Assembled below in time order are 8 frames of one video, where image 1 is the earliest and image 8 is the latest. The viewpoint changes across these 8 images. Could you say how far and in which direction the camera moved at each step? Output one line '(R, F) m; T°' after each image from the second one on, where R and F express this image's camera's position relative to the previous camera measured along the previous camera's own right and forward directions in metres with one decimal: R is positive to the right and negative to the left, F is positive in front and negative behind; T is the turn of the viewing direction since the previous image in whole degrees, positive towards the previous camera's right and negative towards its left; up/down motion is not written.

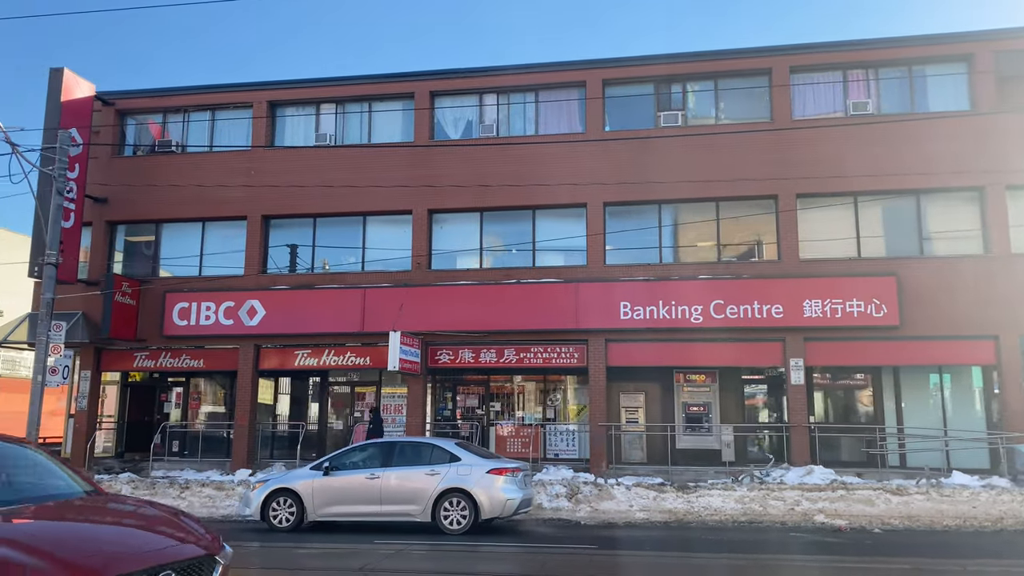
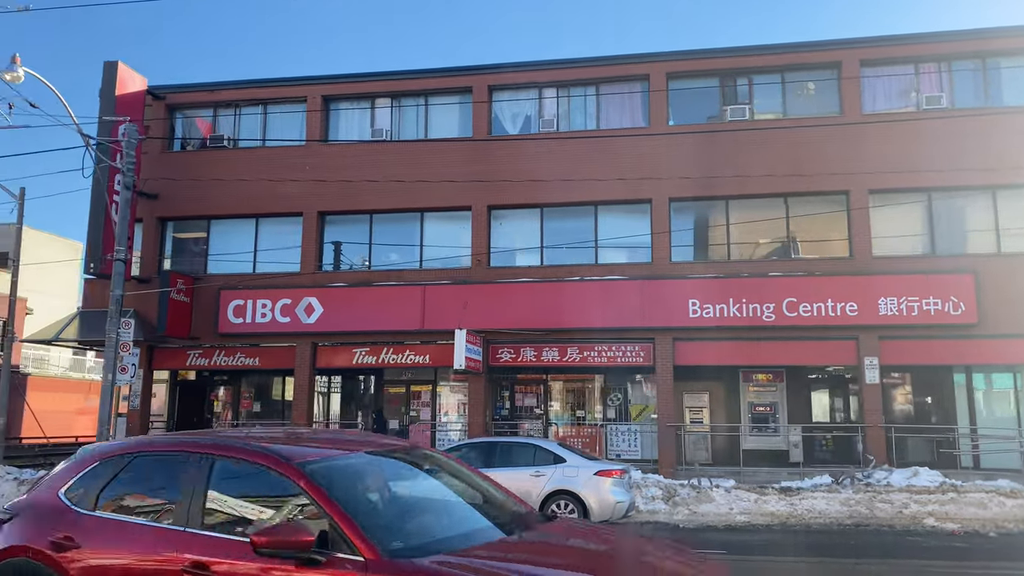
(-1.4, +0.4) m; 0°
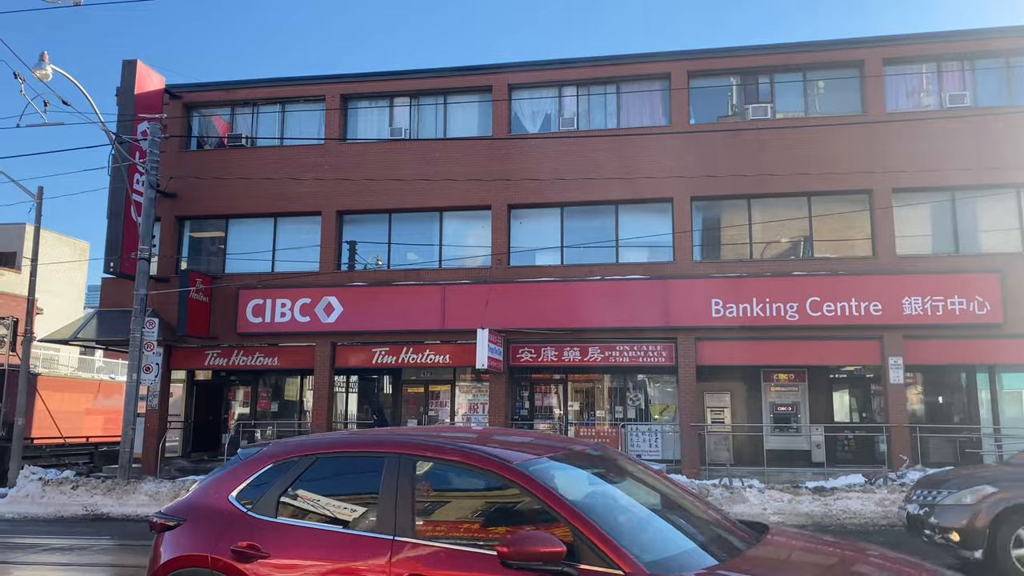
(-0.5, +0.1) m; 0°
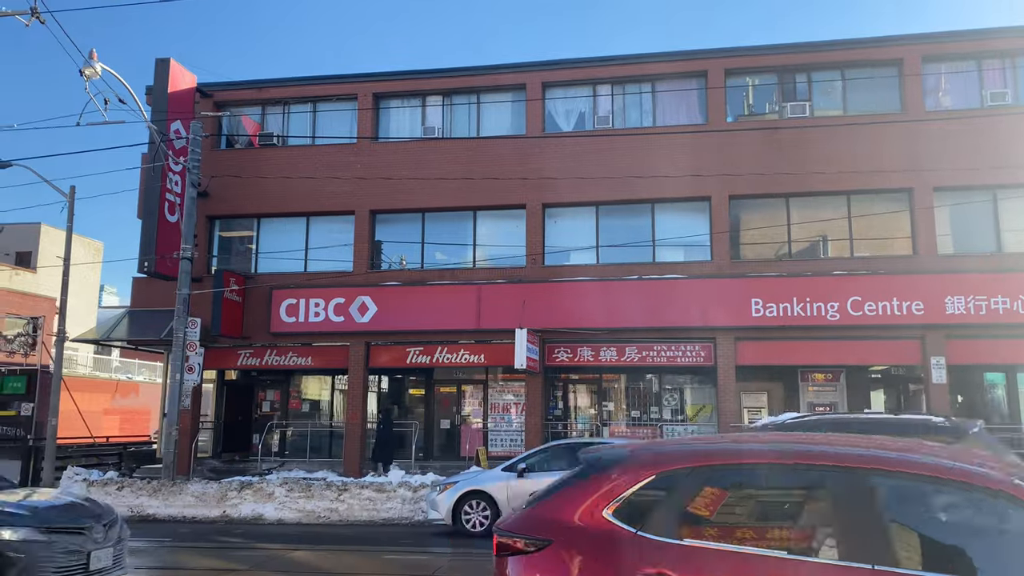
(-0.8, +0.1) m; 0°
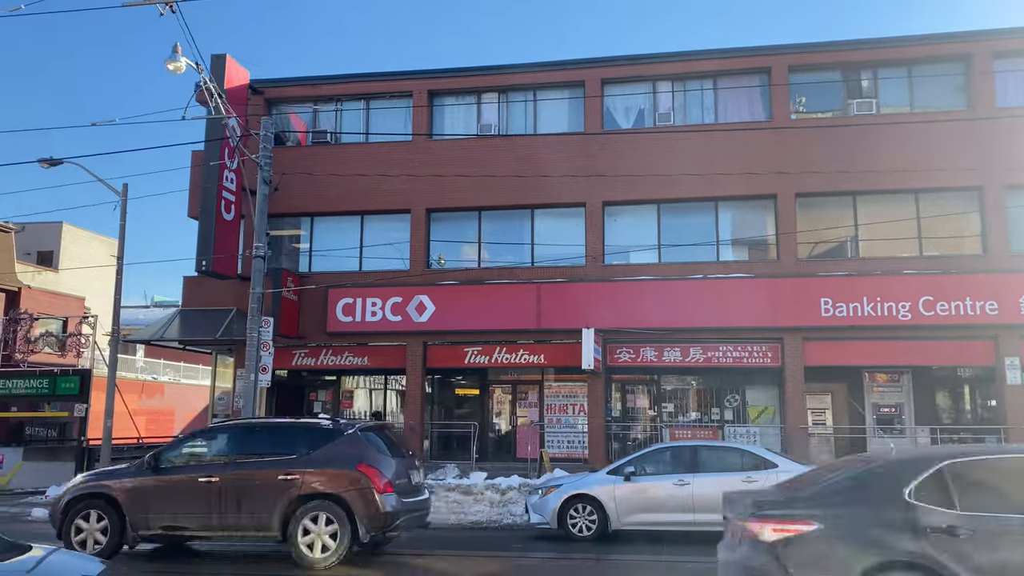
(-1.4, +0.3) m; 0°
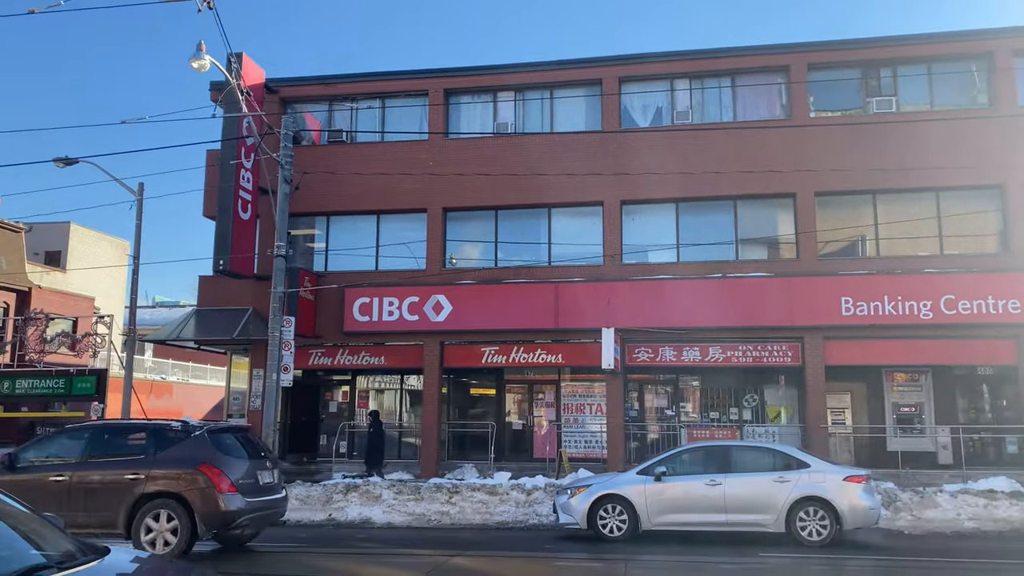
(-0.4, +0.1) m; 0°
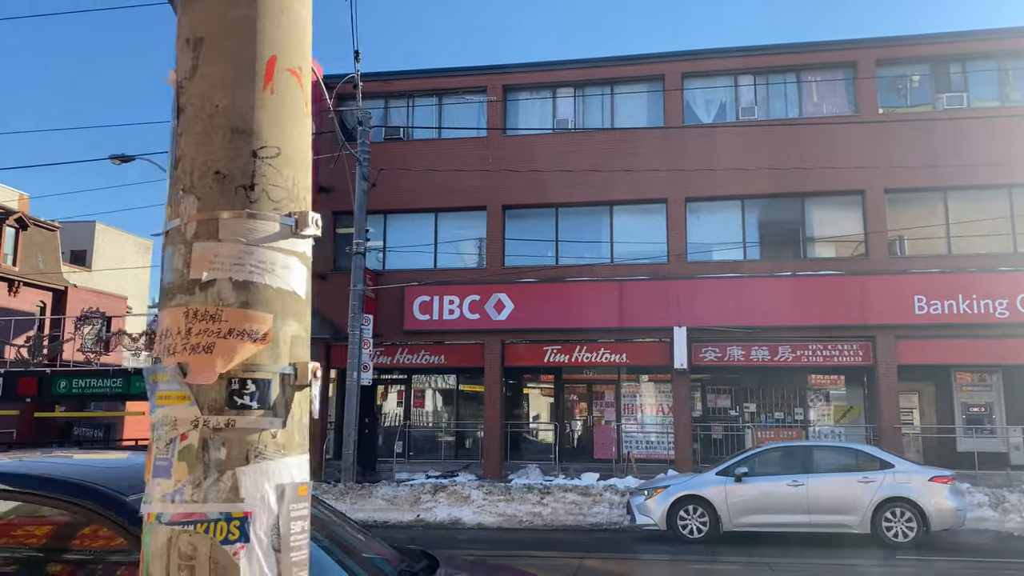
(-1.4, +0.2) m; 0°
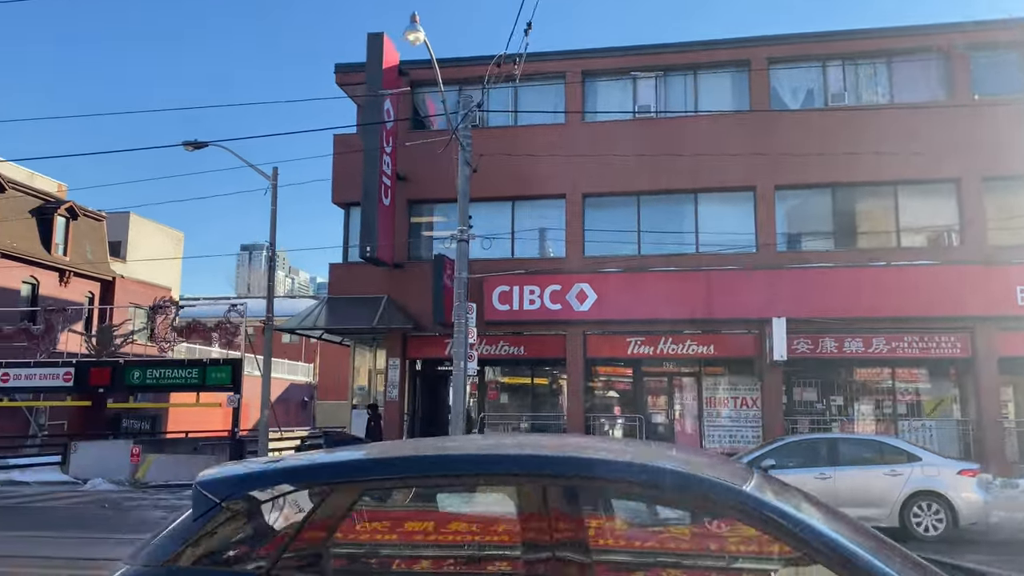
(-1.8, +0.4) m; 0°
